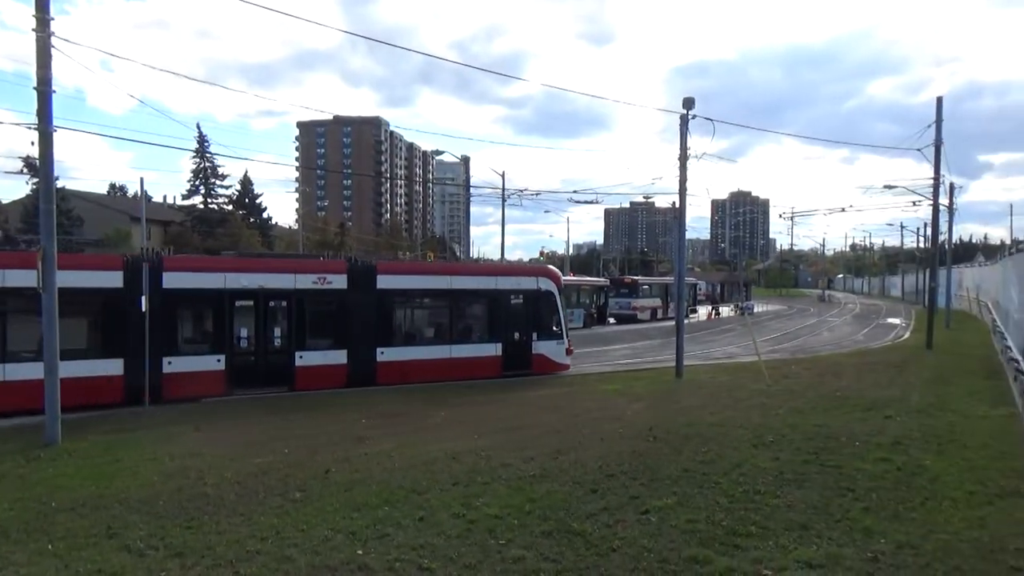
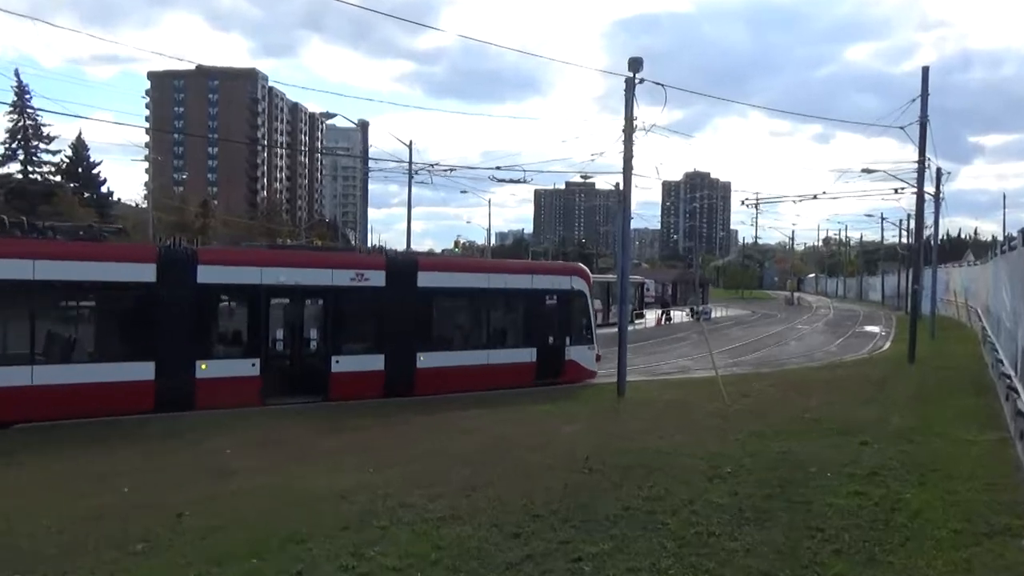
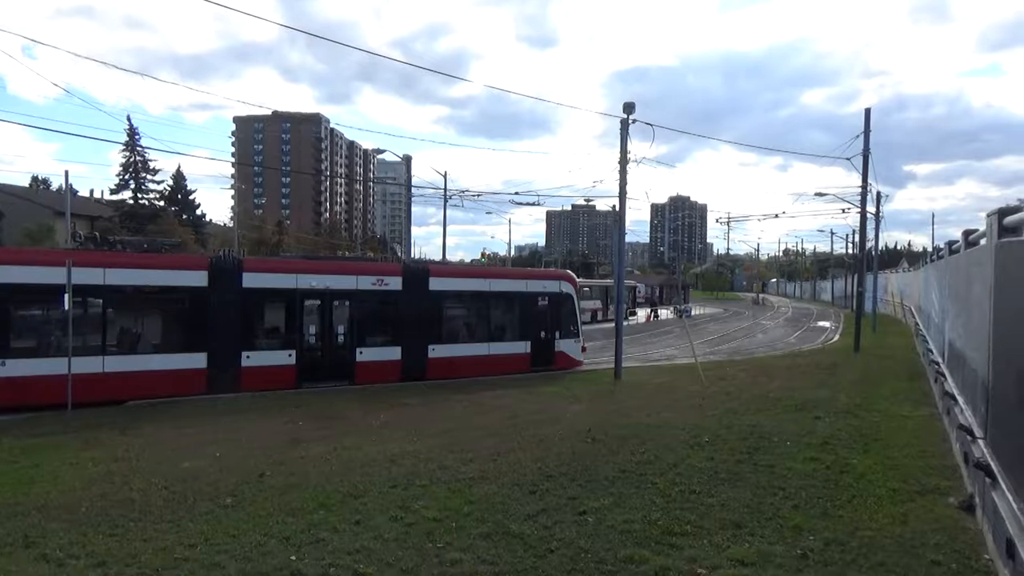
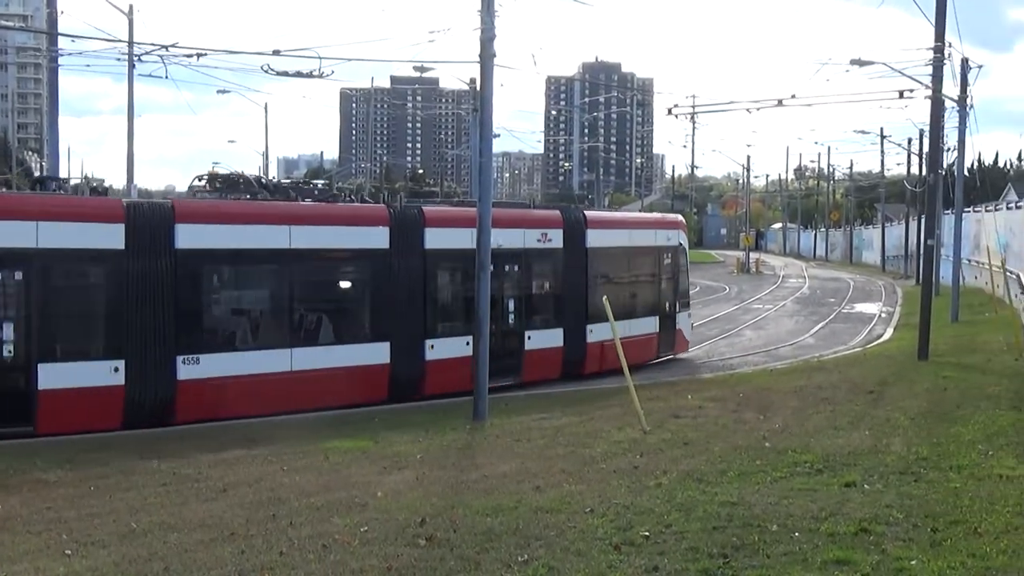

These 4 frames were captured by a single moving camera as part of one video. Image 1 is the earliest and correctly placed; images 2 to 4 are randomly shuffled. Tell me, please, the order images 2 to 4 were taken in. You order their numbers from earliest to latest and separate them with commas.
3, 2, 4
